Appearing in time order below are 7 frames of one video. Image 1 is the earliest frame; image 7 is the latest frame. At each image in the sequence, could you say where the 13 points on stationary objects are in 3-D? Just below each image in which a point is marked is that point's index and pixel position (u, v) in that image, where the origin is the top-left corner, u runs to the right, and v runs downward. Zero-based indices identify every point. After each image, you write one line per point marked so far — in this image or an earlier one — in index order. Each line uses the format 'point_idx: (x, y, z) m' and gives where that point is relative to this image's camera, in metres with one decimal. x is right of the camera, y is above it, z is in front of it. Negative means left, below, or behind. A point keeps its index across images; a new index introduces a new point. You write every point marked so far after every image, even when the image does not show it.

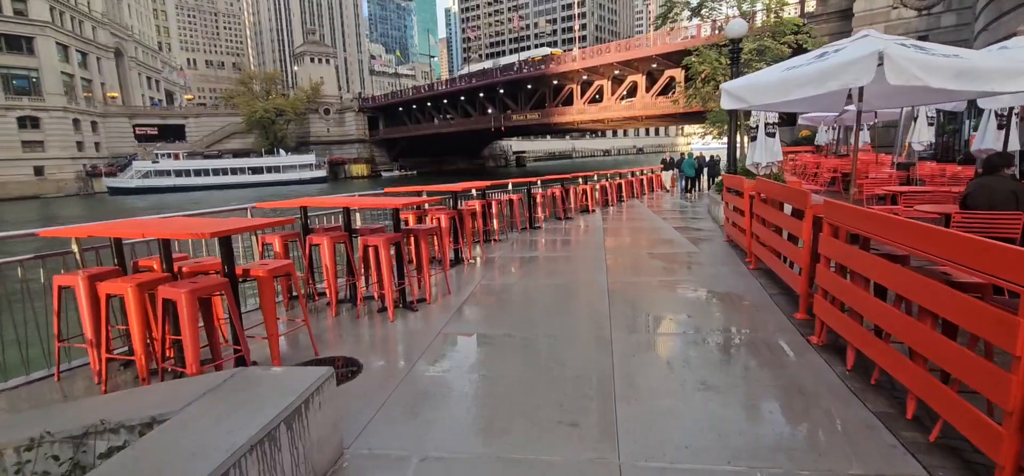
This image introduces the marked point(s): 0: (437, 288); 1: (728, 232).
0: (-1.2, -0.8, +7.6) m
1: (+4.3, +0.1, +10.0) m
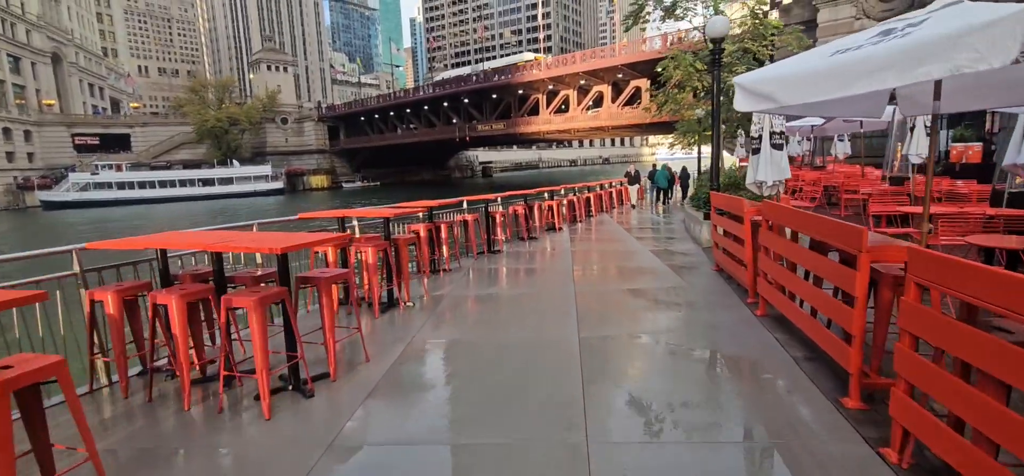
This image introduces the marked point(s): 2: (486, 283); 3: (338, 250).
0: (-1.8, -1.3, +5.8) m
1: (+3.5, -0.4, +8.5) m
2: (-0.4, -0.8, +8.9) m
3: (-2.3, -0.2, +6.8) m
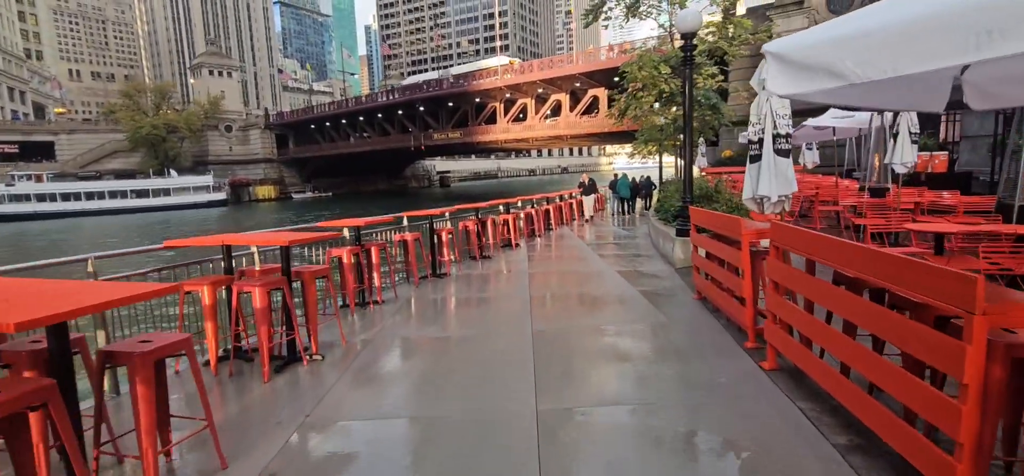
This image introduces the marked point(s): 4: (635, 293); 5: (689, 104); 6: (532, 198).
0: (-2.4, -1.6, +4.1) m
1: (+2.7, -0.7, +7.3) m
2: (-1.2, -1.2, +7.4) m
3: (-3.0, -0.5, +5.1) m
4: (+2.0, -0.9, +8.0) m
5: (+3.4, +2.5, +9.6) m
6: (+0.7, +1.3, +16.8) m
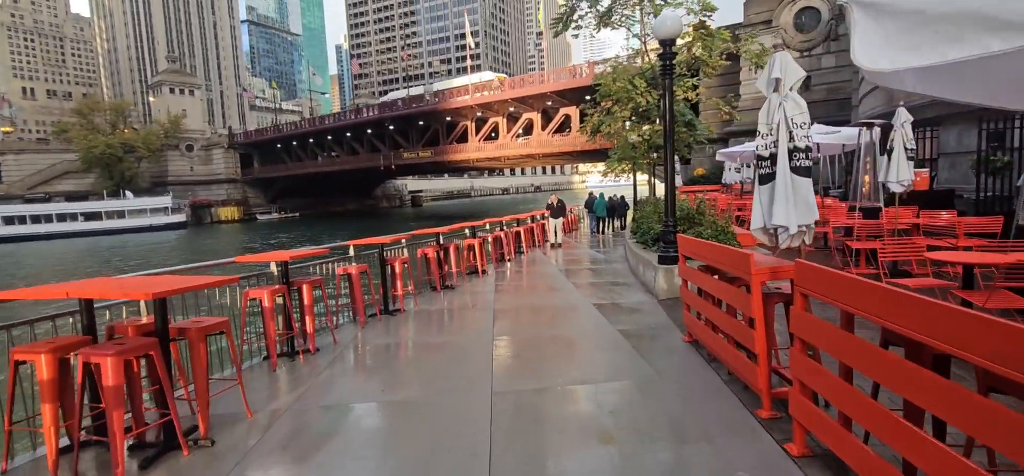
0: (-2.7, -2.0, +2.8) m
1: (+2.2, -1.1, +6.3) m
2: (-1.7, -1.6, +6.1) m
3: (-3.4, -0.9, +3.8) m
4: (+1.4, -1.3, +6.9) m
5: (+2.7, +2.0, +8.7) m
6: (-0.3, +0.5, +15.7) m
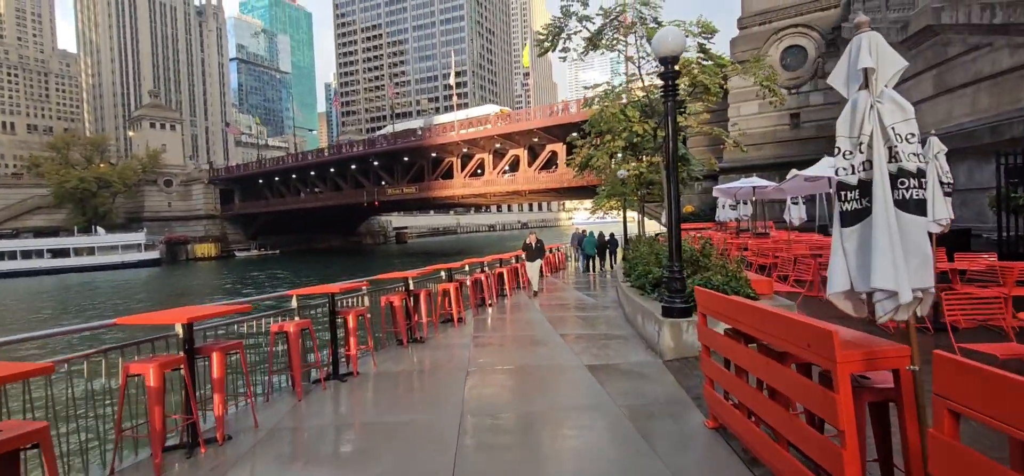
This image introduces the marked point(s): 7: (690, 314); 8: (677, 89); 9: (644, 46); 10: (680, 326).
0: (-2.9, -2.2, +1.3) m
1: (+1.9, -1.6, +4.9) m
2: (-2.0, -2.1, +4.6) m
3: (-3.6, -1.2, +2.3) m
4: (+1.1, -1.9, +5.5) m
5: (+2.4, +1.3, +7.6) m
6: (-0.8, -0.7, +14.4) m
7: (+2.5, -1.1, +7.1) m
8: (+2.4, +2.2, +7.4) m
9: (+2.7, +4.0, +10.5) m
10: (+2.3, -1.2, +6.9) m
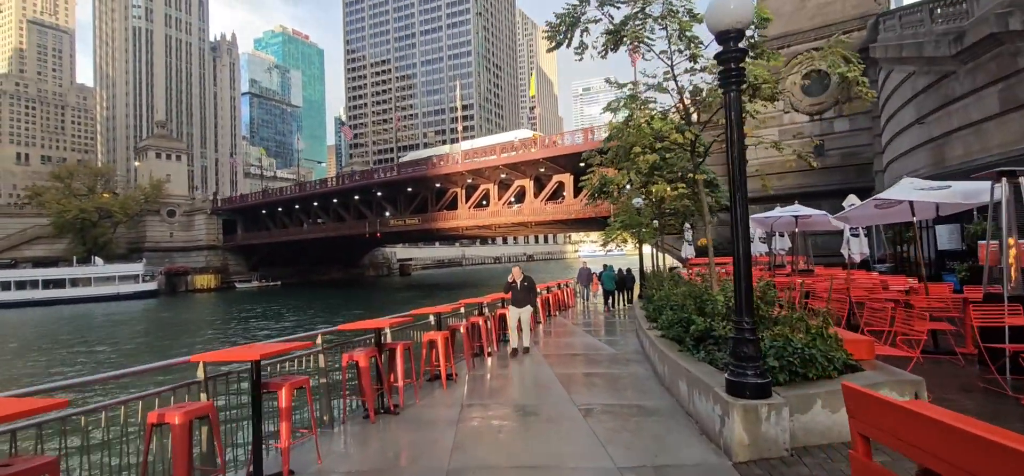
0: (-3.0, -2.3, -0.9) m
1: (+1.9, -1.9, +2.7) m
2: (-2.0, -2.4, +2.4) m
3: (-3.6, -1.3, +0.2) m
4: (+1.1, -2.2, +3.3) m
5: (+2.4, +0.9, +5.5) m
6: (-0.7, -1.5, +12.3) m
7: (+2.5, -1.5, +4.9) m
8: (+2.4, +1.8, +5.5) m
9: (+2.8, +3.4, +8.6) m
10: (+2.3, -1.6, +4.8) m
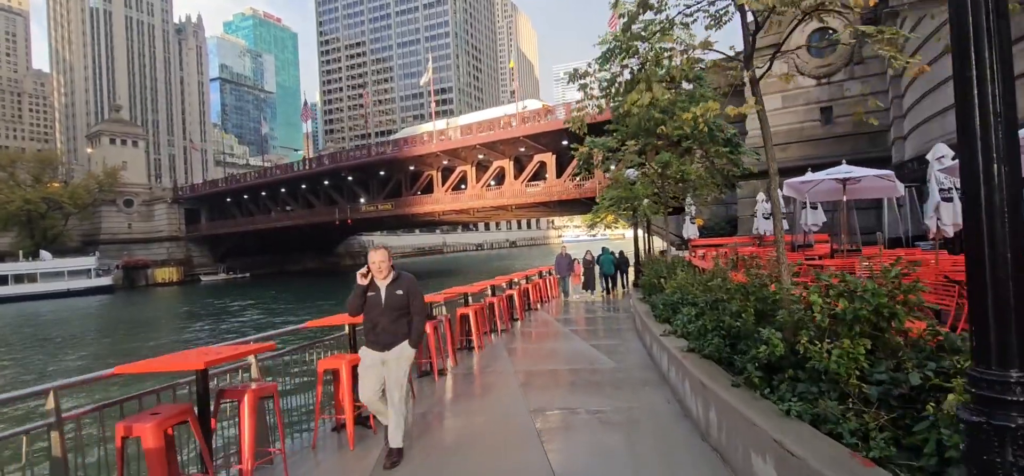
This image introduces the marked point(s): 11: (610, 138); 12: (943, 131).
0: (-3.2, -2.2, -4.2) m
1: (+1.5, -1.7, -0.4) m
2: (-2.4, -2.2, -0.8) m
3: (-3.9, -1.3, -3.1) m
4: (+0.7, -2.0, +0.2) m
5: (+1.9, +1.2, +2.4) m
6: (-1.4, -1.1, +9.1) m
7: (+2.1, -1.2, +1.8) m
8: (+1.9, +2.1, +2.3) m
9: (+2.2, +3.8, +5.4) m
10: (+1.9, -1.3, +1.7) m
11: (+3.1, +3.2, +16.1) m
12: (+13.7, +3.4, +16.1) m
